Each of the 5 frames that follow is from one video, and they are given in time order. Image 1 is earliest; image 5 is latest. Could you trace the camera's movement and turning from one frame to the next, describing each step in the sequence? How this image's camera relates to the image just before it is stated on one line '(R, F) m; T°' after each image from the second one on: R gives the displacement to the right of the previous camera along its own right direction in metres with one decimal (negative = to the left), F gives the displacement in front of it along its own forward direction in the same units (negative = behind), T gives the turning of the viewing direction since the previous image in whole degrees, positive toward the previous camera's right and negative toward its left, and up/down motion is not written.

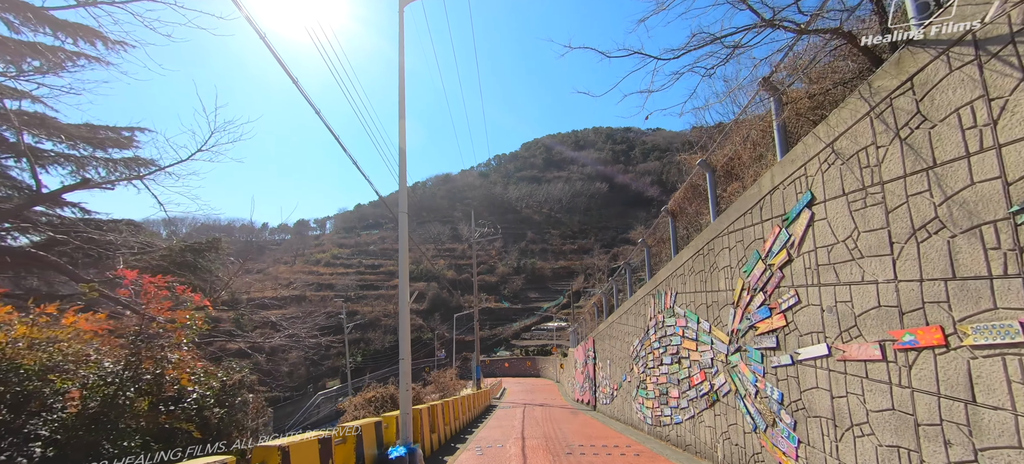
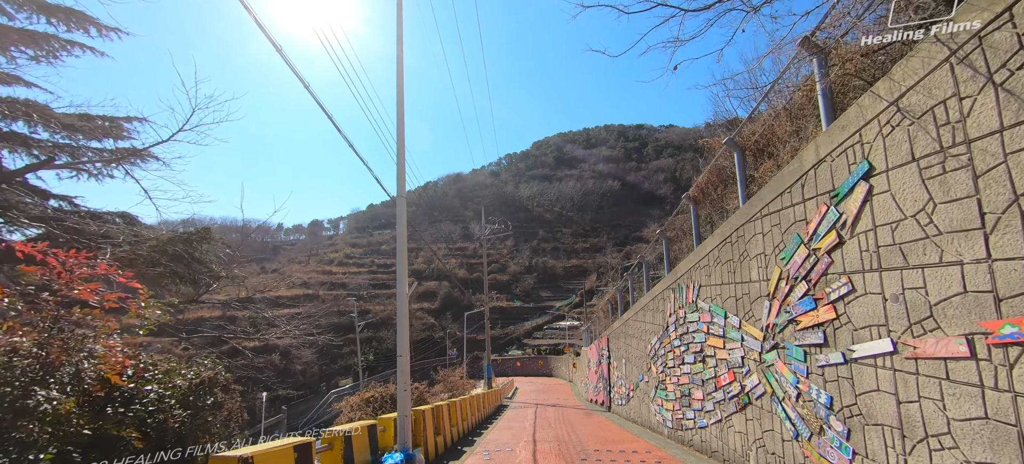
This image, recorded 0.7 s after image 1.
(0.0, +0.6) m; -1°
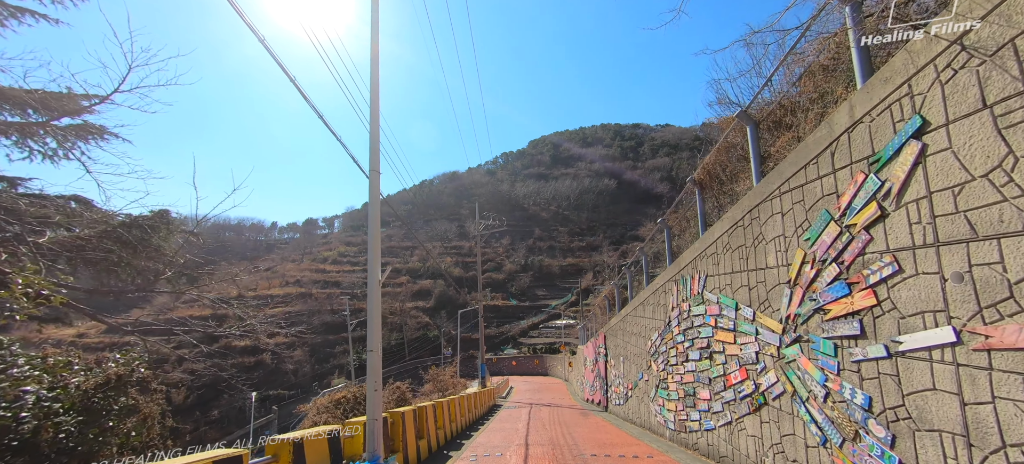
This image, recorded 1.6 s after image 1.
(+0.1, +0.6) m; 0°
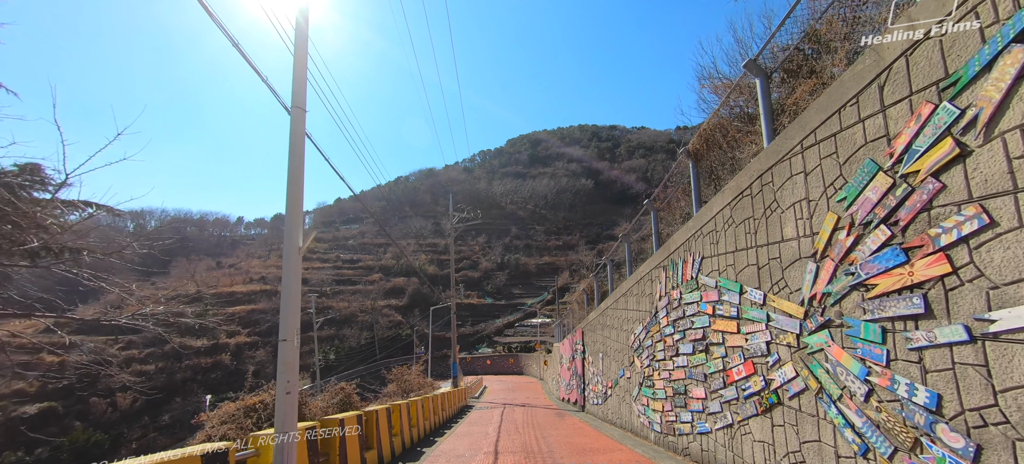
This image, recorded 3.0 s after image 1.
(+0.1, +1.0) m; +3°
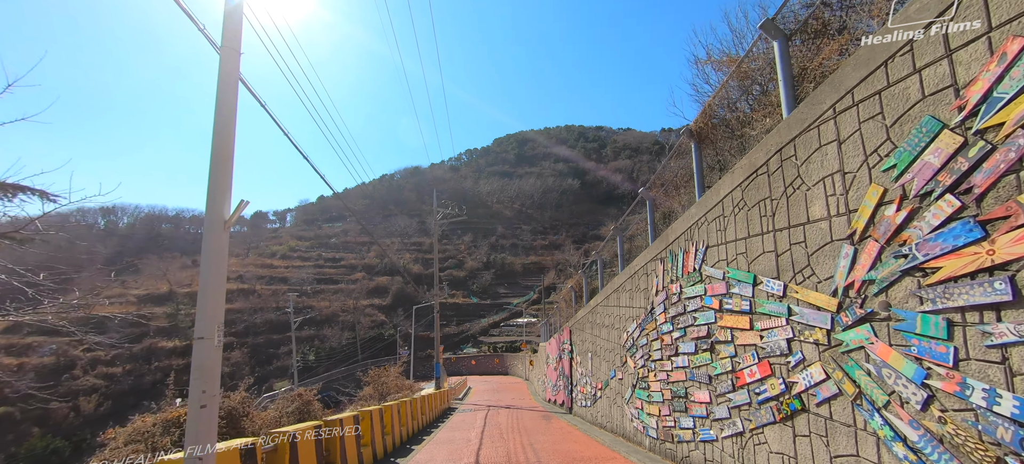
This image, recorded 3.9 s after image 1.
(0.0, +0.6) m; +2°
